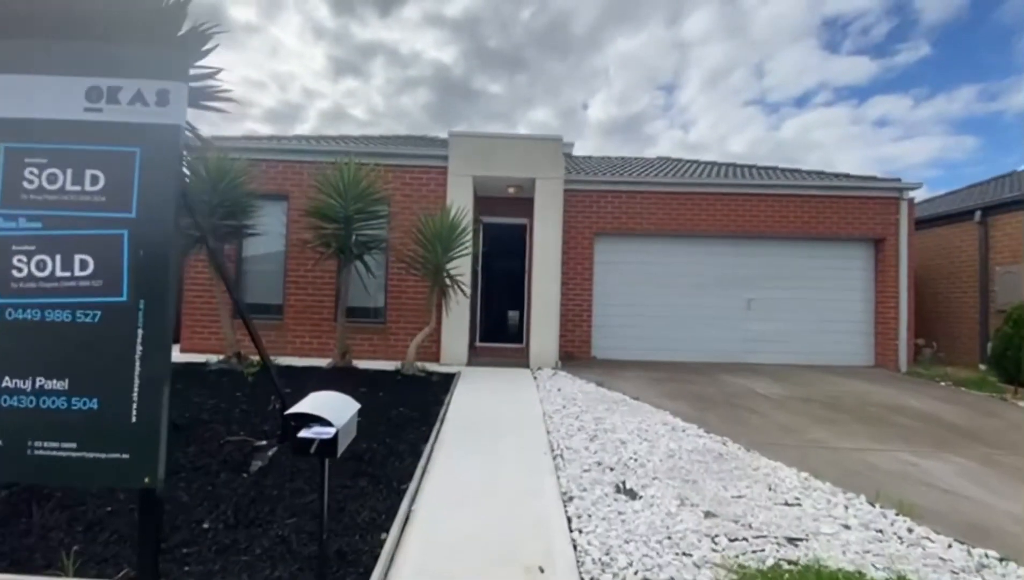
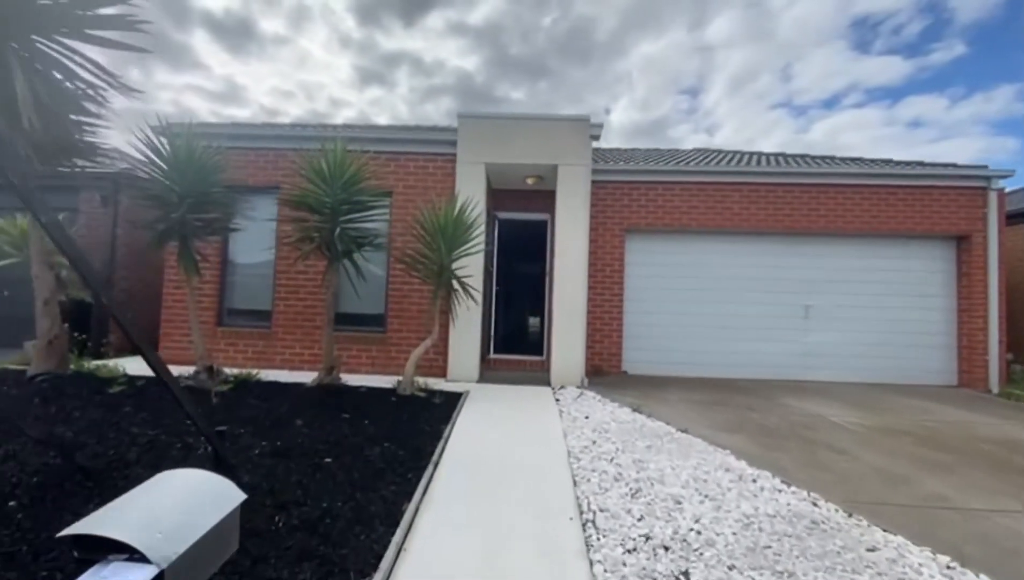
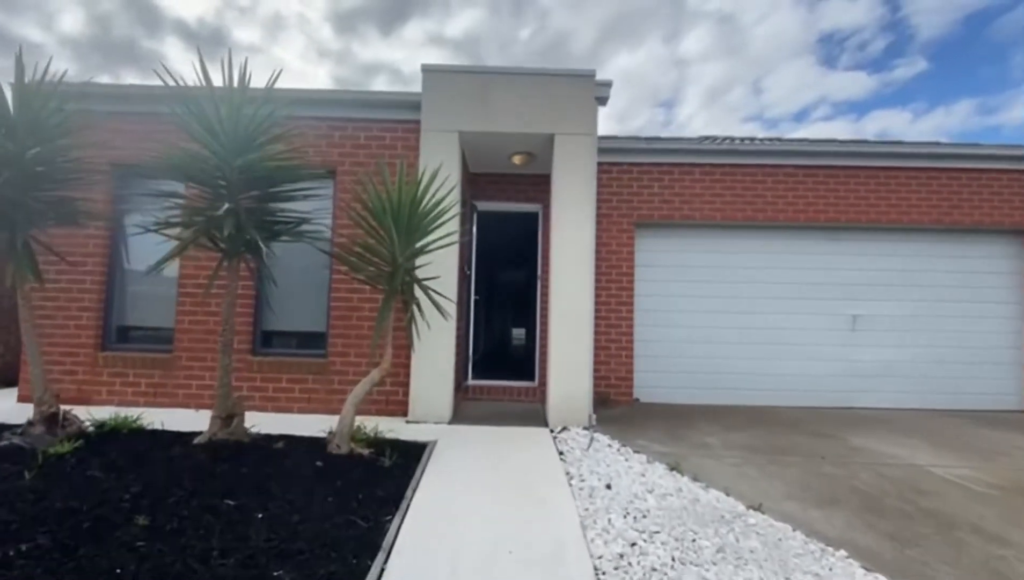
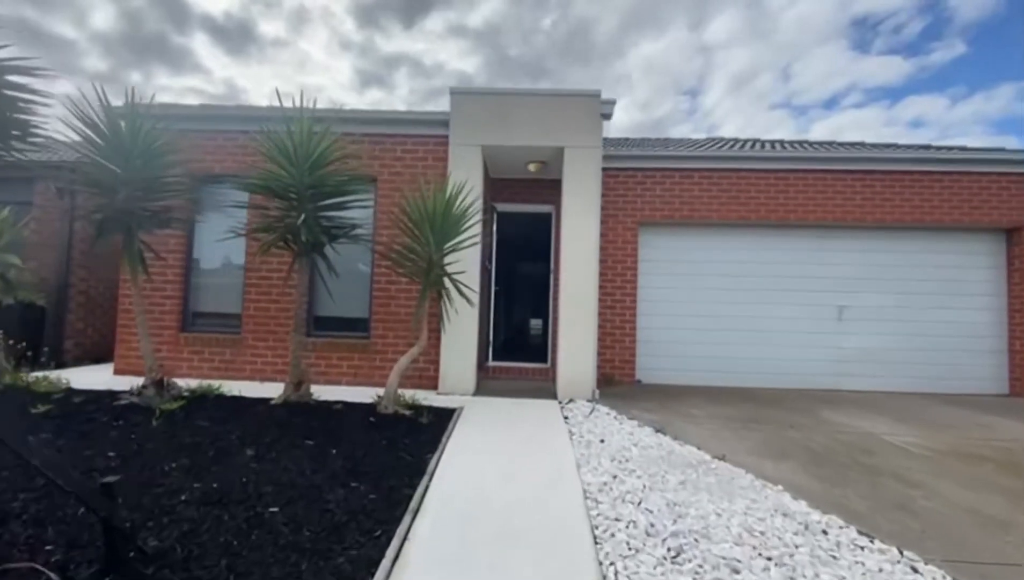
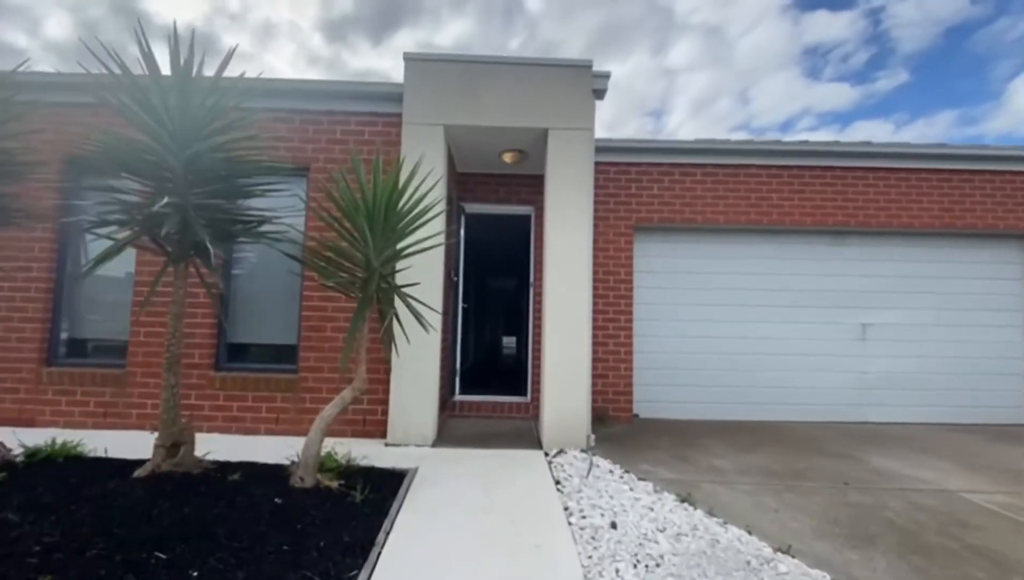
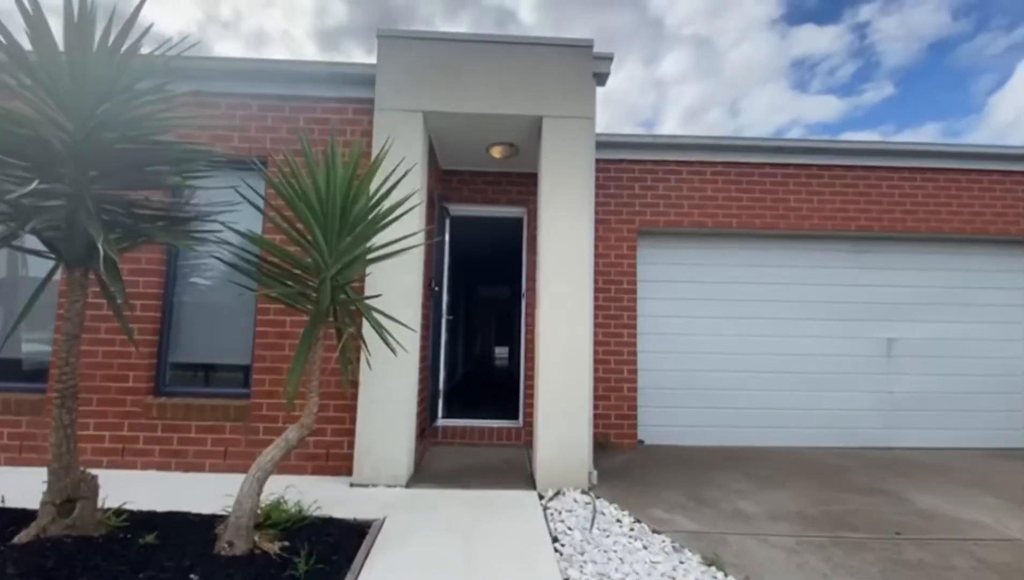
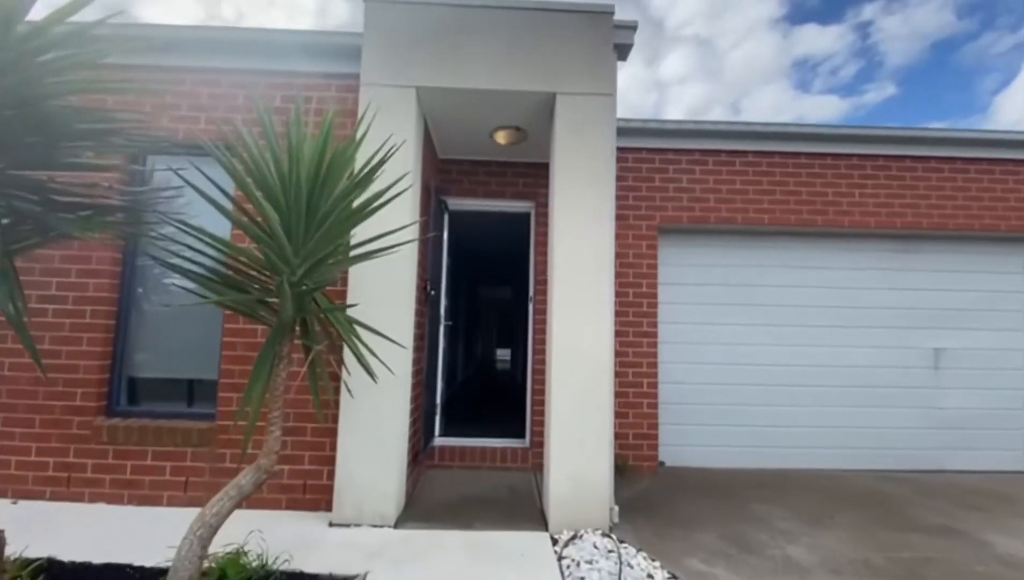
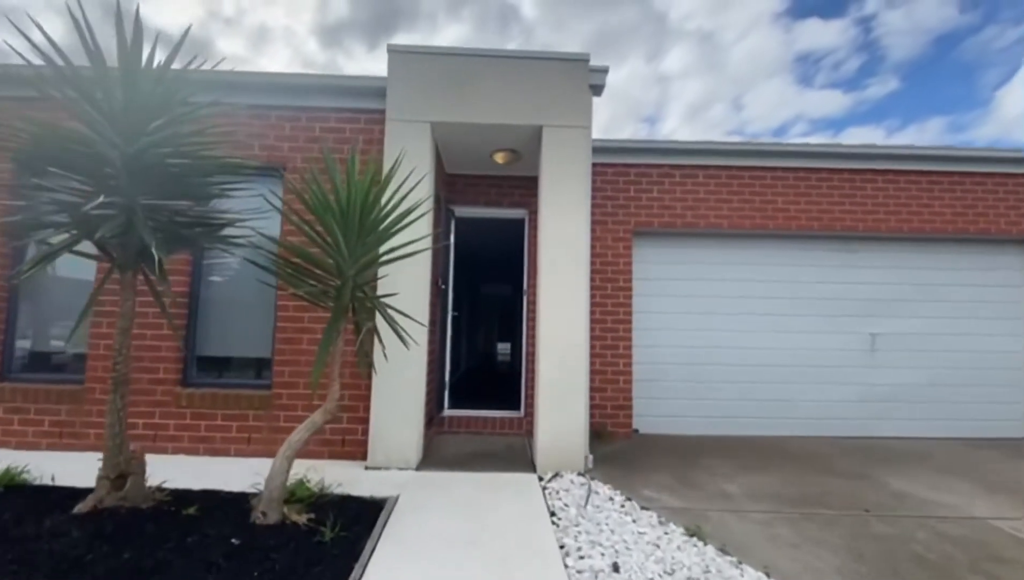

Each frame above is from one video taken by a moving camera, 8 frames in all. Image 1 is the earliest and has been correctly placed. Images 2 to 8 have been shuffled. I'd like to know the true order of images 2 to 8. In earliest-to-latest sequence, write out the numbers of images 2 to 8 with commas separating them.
2, 4, 3, 5, 8, 6, 7
